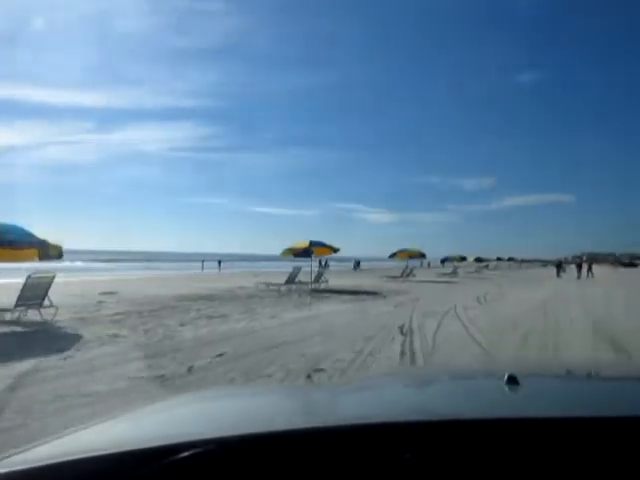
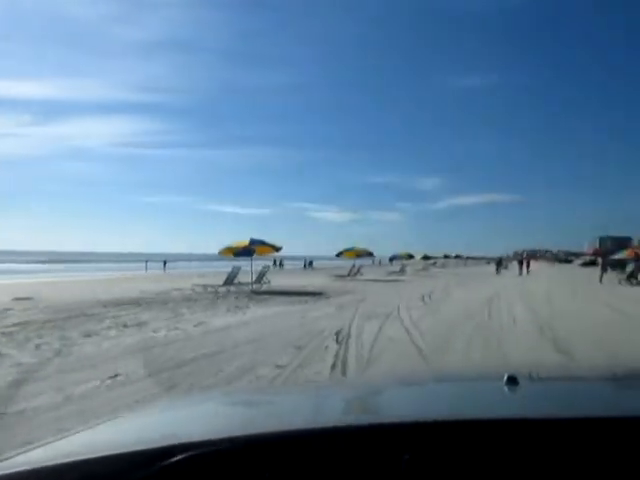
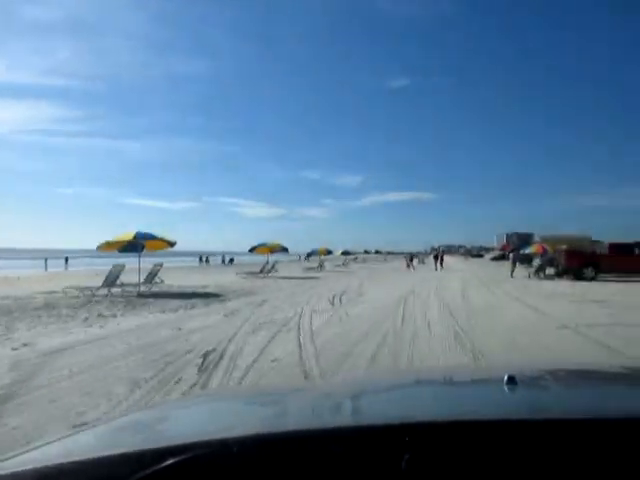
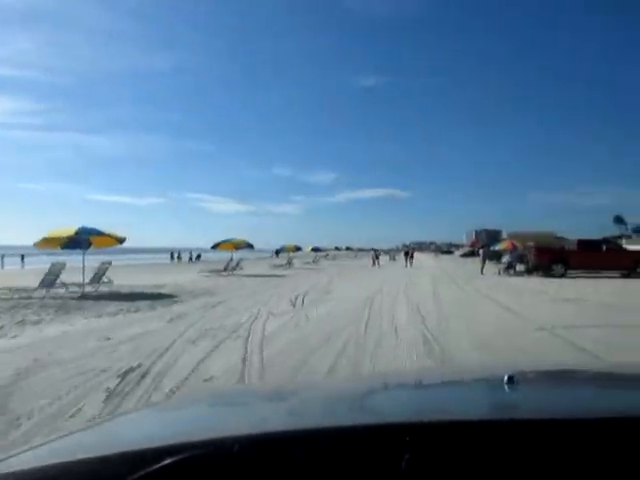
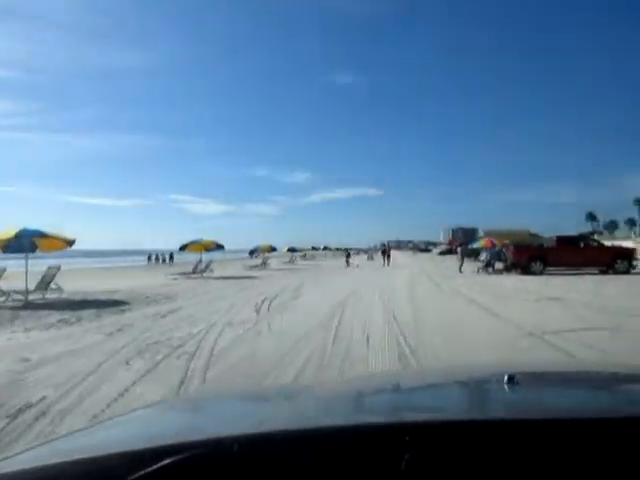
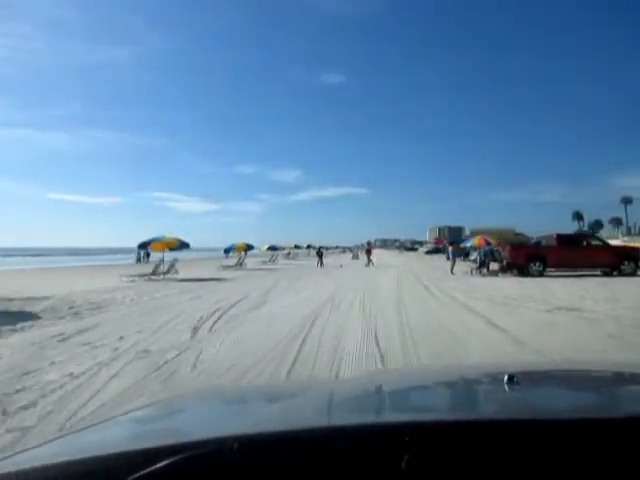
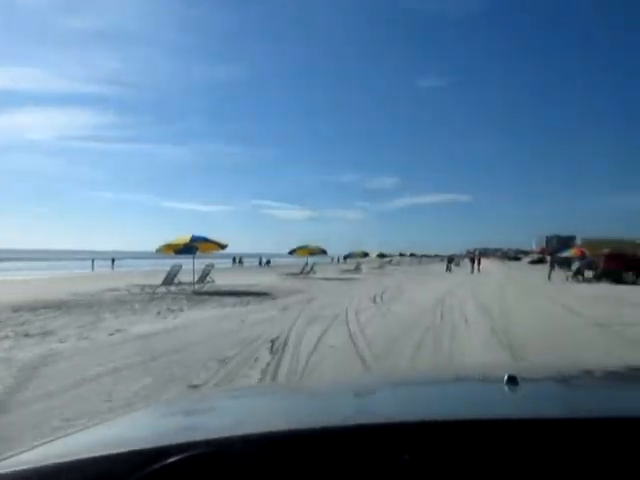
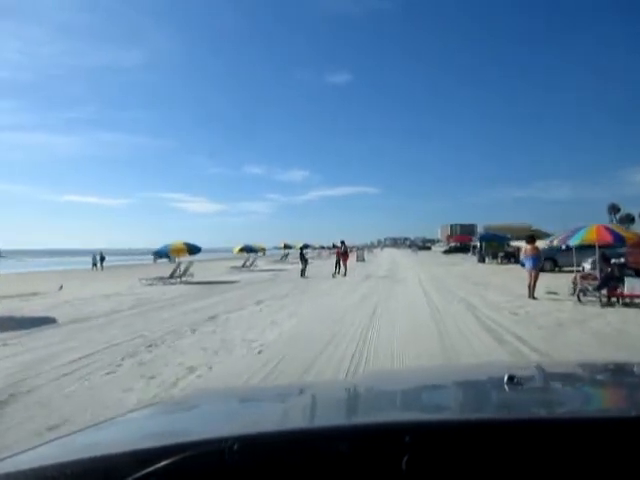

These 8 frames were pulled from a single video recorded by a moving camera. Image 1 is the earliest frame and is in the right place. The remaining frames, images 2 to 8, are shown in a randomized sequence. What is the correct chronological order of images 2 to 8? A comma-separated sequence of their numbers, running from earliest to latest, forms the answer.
2, 7, 3, 4, 5, 6, 8
